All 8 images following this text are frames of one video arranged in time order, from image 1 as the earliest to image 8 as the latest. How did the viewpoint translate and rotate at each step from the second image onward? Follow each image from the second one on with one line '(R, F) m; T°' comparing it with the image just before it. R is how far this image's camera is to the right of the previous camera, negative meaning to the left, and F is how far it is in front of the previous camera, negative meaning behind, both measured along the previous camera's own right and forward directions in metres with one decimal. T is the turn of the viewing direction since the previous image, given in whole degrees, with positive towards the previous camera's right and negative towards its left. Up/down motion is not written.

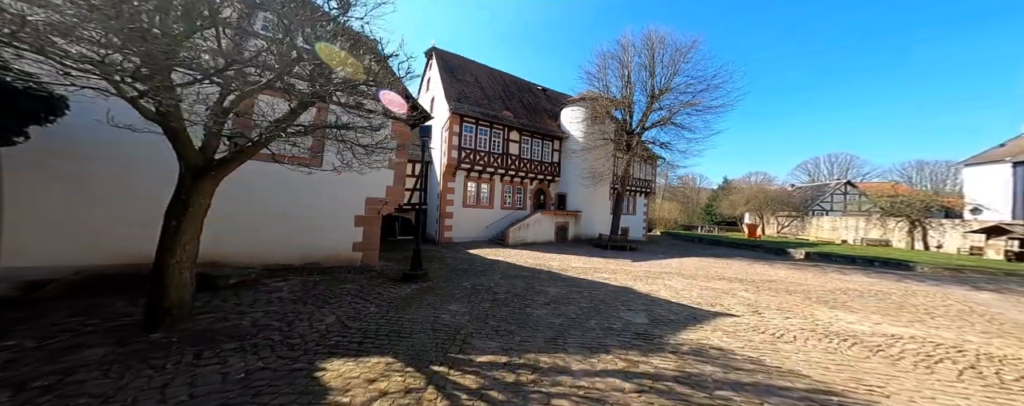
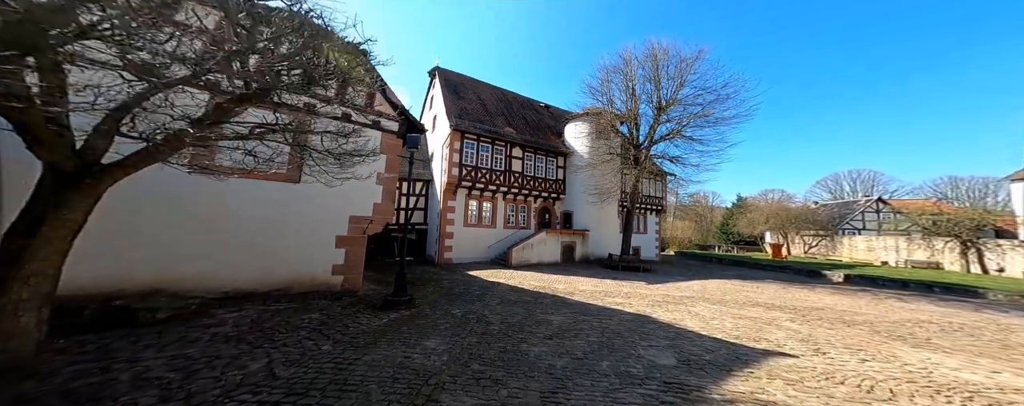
(+0.3, +1.0) m; -1°
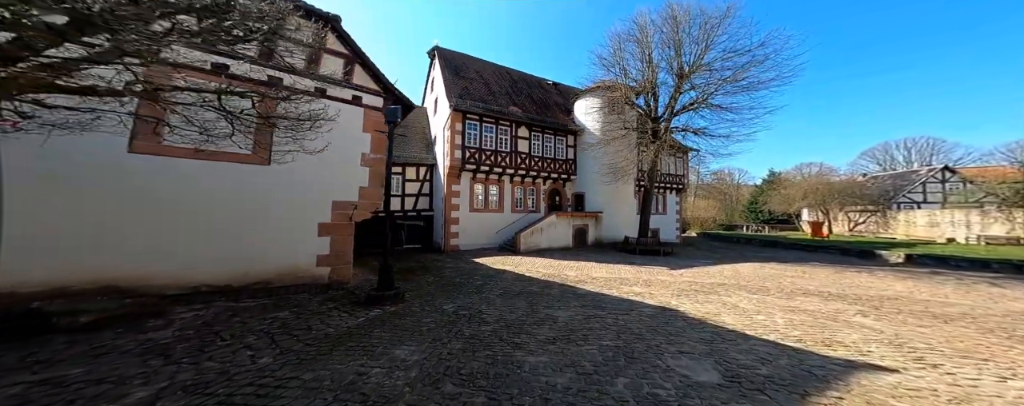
(+0.3, +1.1) m; -3°
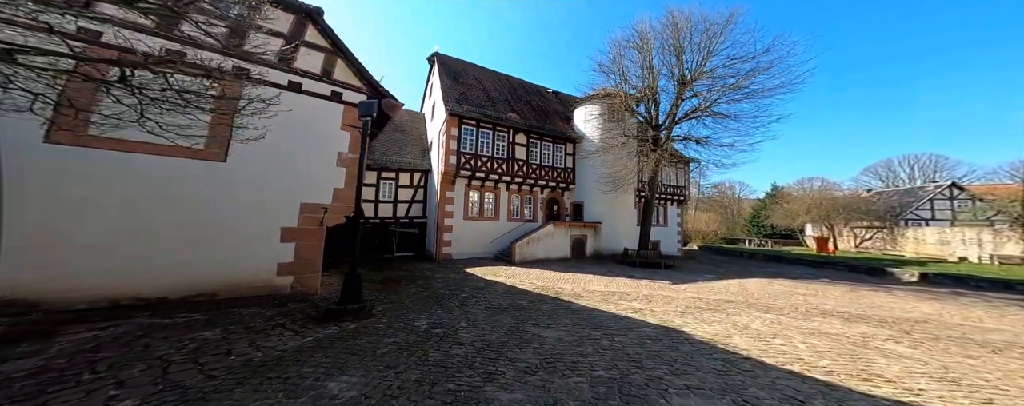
(+0.3, +0.6) m; 0°
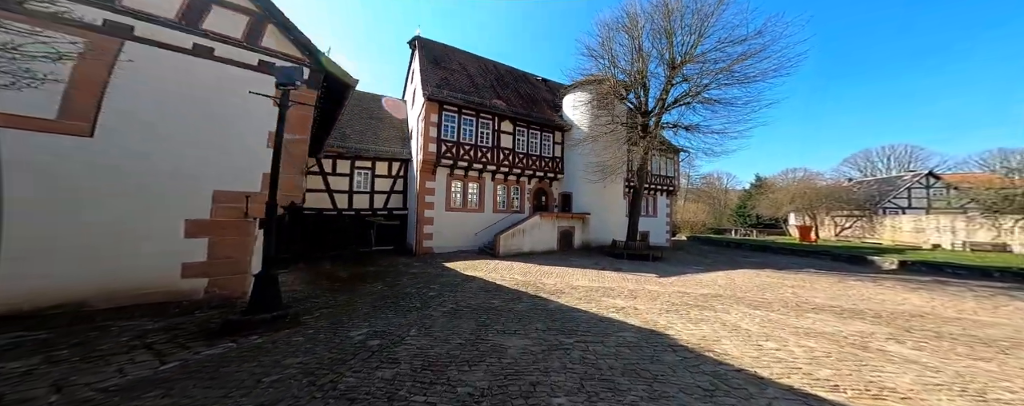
(+0.5, +0.7) m; +2°
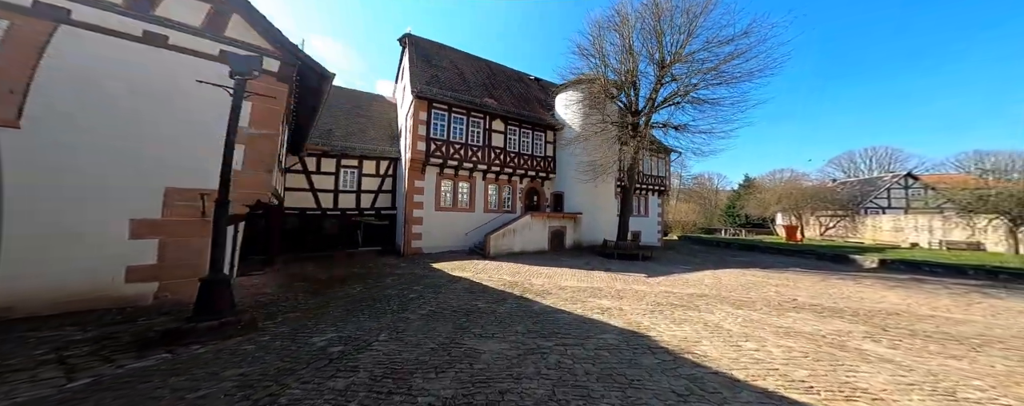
(+0.2, +0.1) m; +1°
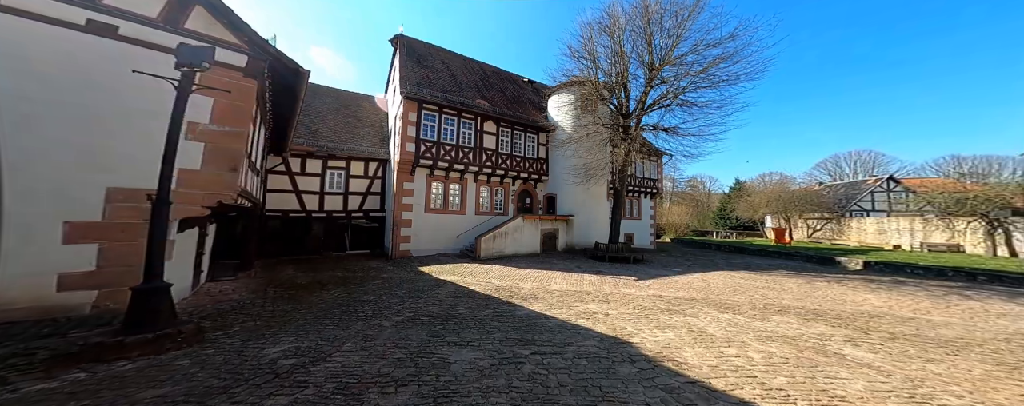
(+0.3, +0.2) m; +1°
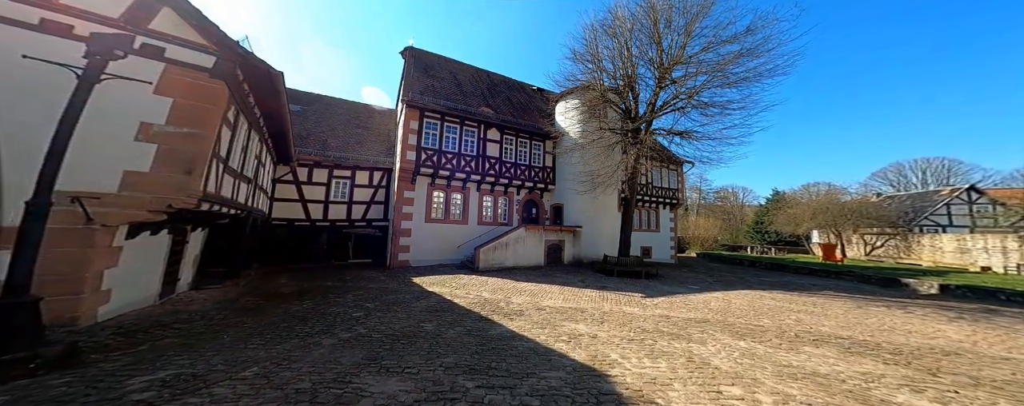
(+0.9, +0.6) m; -5°
